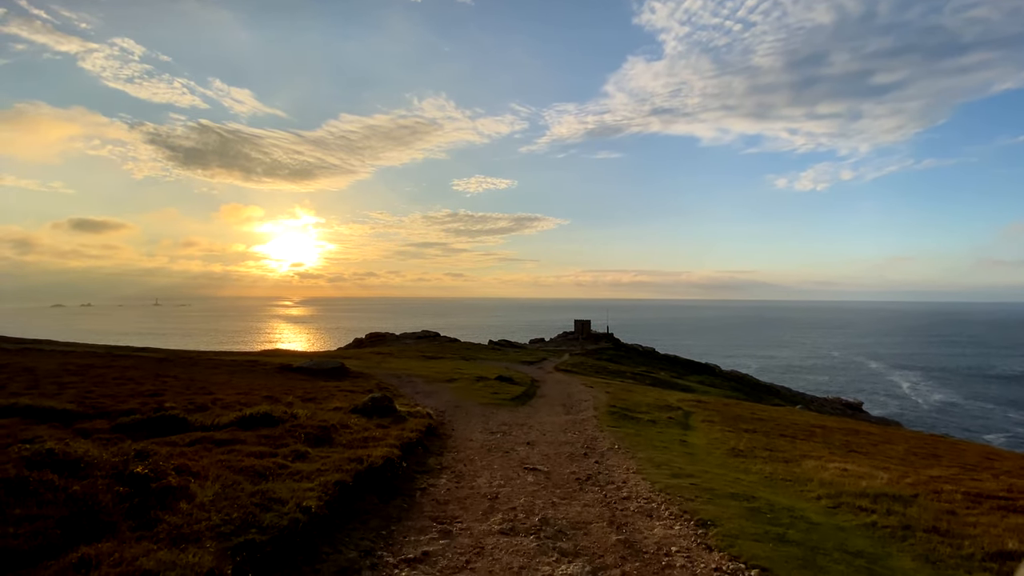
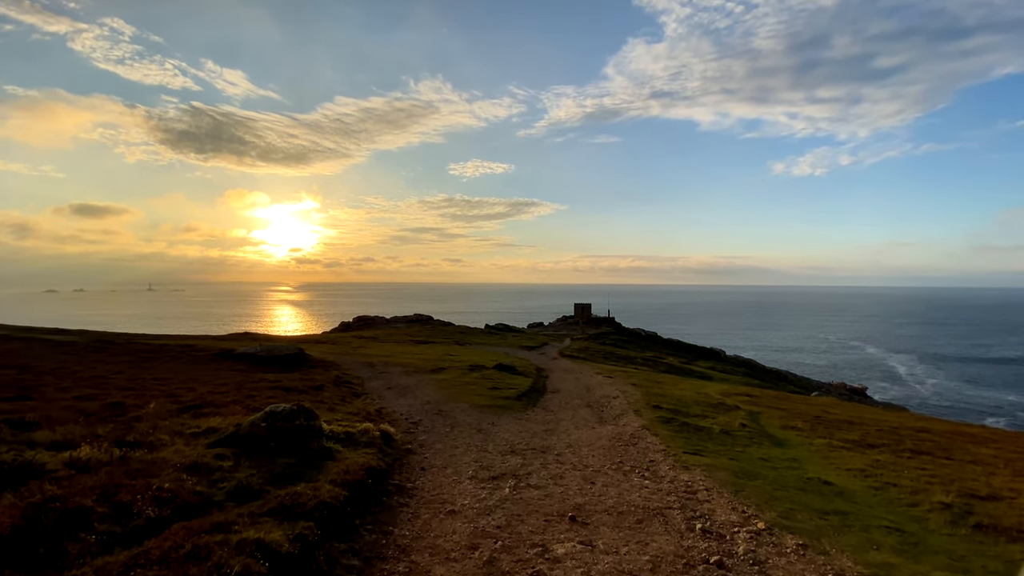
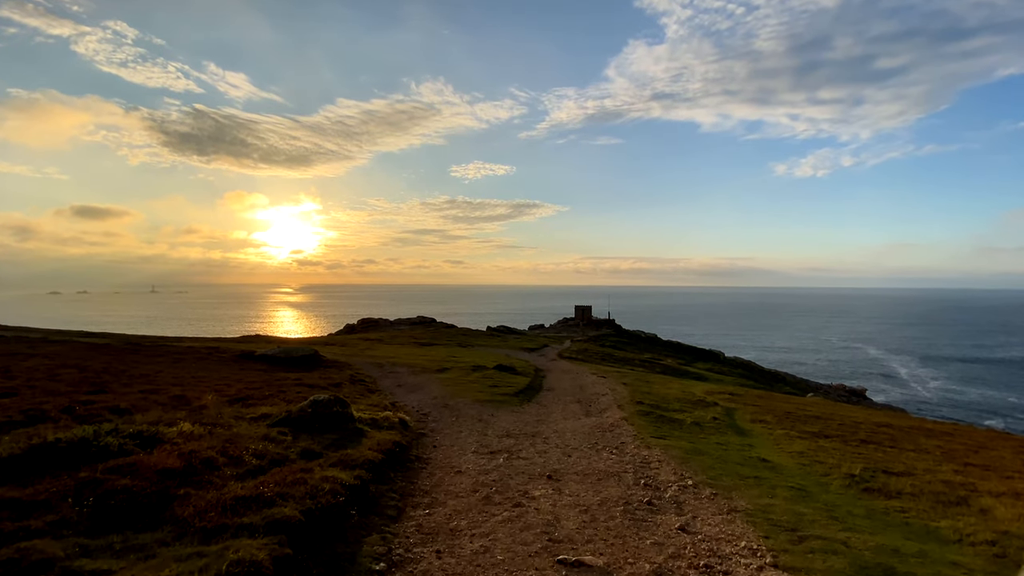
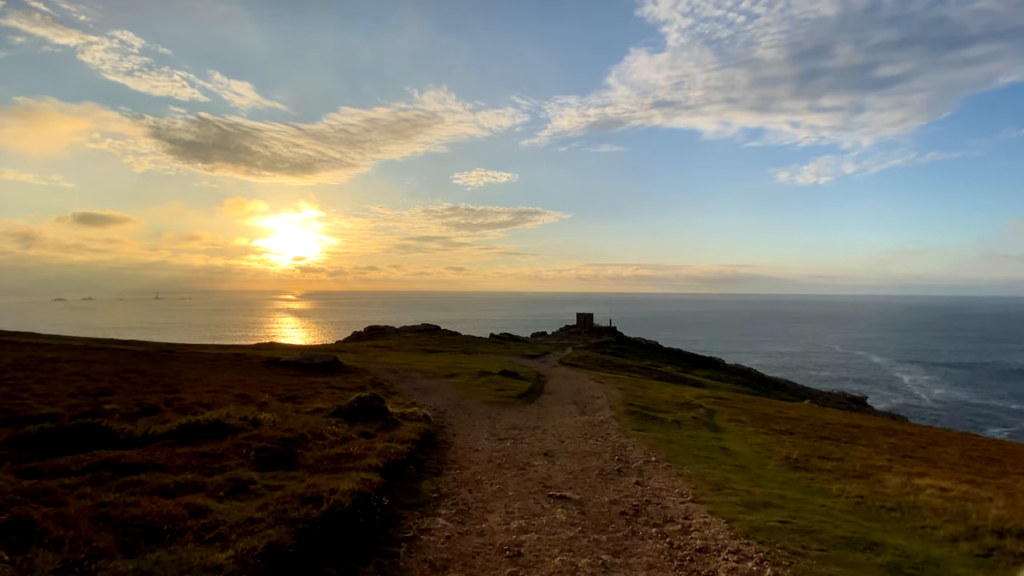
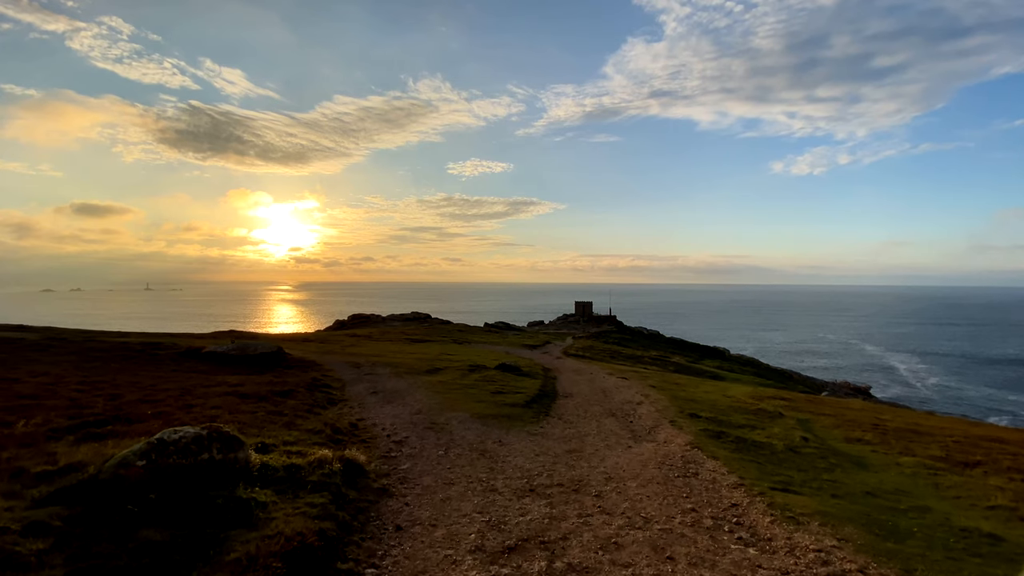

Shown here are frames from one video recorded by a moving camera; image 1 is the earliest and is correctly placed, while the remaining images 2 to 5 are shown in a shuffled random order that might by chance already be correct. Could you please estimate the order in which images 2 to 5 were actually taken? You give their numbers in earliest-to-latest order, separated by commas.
4, 3, 2, 5
